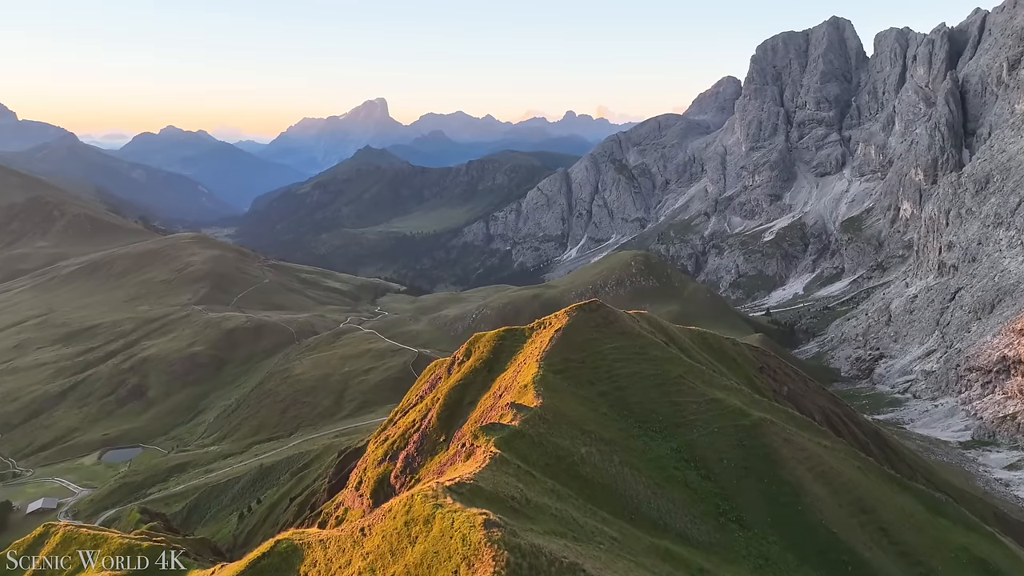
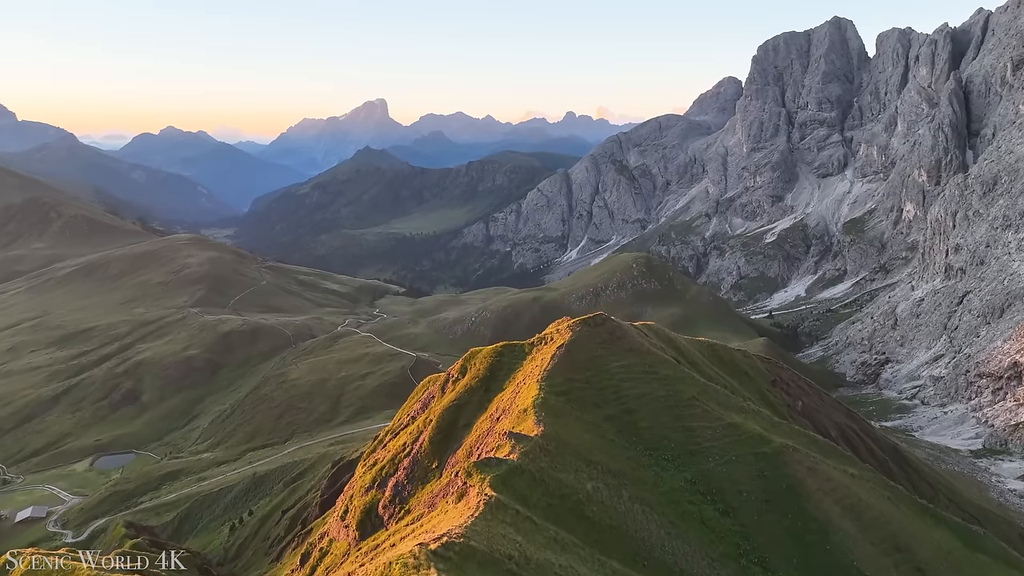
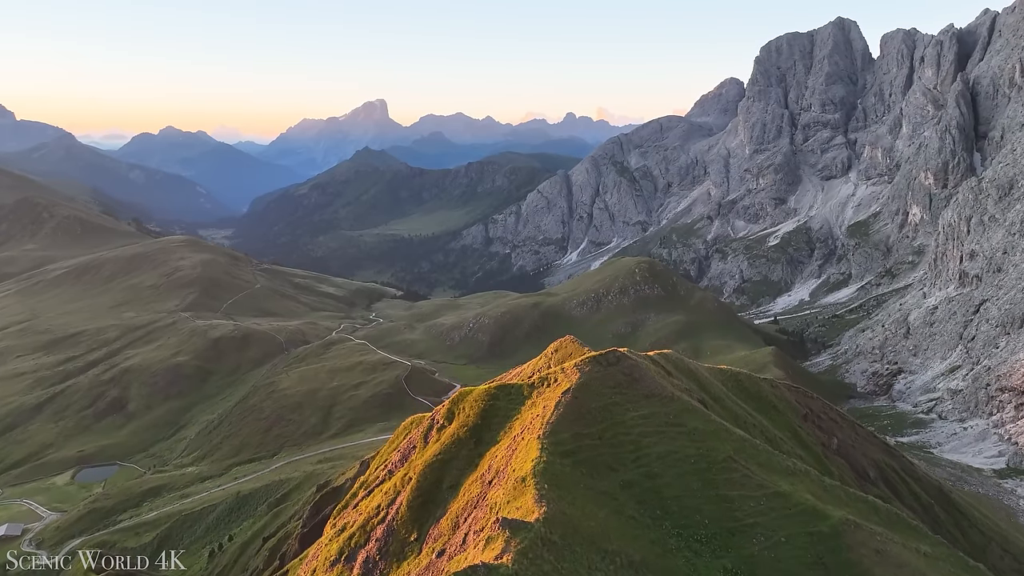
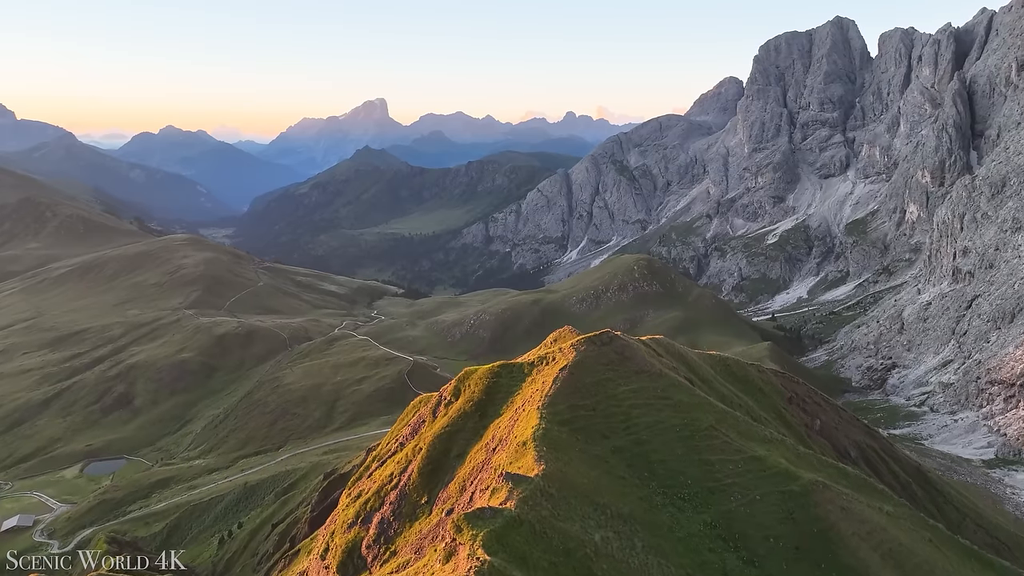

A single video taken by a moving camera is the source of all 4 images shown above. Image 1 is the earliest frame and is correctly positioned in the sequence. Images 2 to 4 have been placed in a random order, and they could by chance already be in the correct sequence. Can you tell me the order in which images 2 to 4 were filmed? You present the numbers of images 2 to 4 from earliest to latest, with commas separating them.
2, 4, 3
